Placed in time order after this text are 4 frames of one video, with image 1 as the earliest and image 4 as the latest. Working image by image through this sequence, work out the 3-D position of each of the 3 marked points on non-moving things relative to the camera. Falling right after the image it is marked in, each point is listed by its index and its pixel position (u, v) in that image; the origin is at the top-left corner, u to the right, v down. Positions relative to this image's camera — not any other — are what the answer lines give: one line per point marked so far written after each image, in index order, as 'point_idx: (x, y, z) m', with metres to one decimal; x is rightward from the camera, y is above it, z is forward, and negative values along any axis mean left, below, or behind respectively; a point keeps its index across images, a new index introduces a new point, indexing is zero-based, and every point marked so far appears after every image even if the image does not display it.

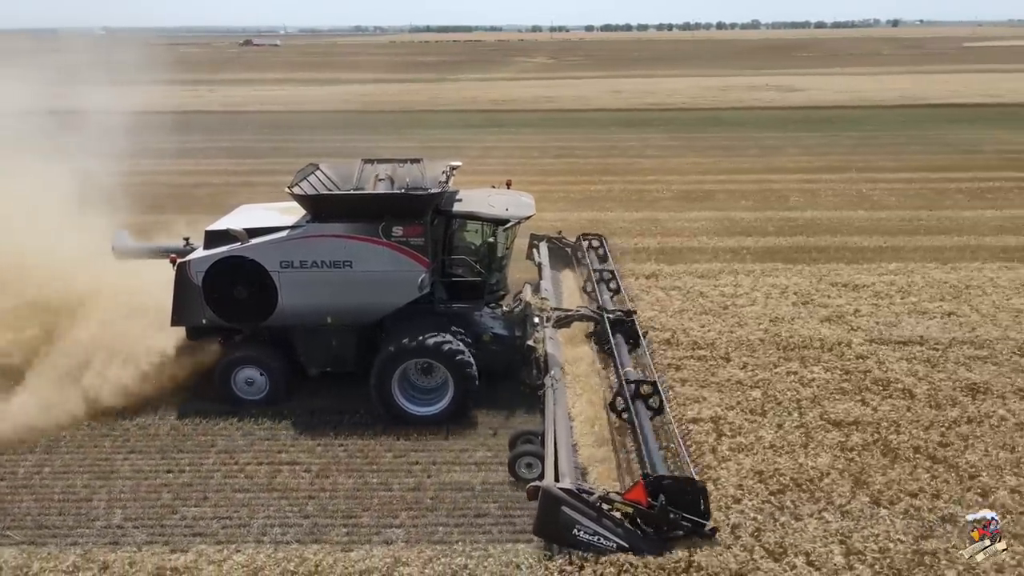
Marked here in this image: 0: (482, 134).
0: (-1.0, +4.2, +19.9) m
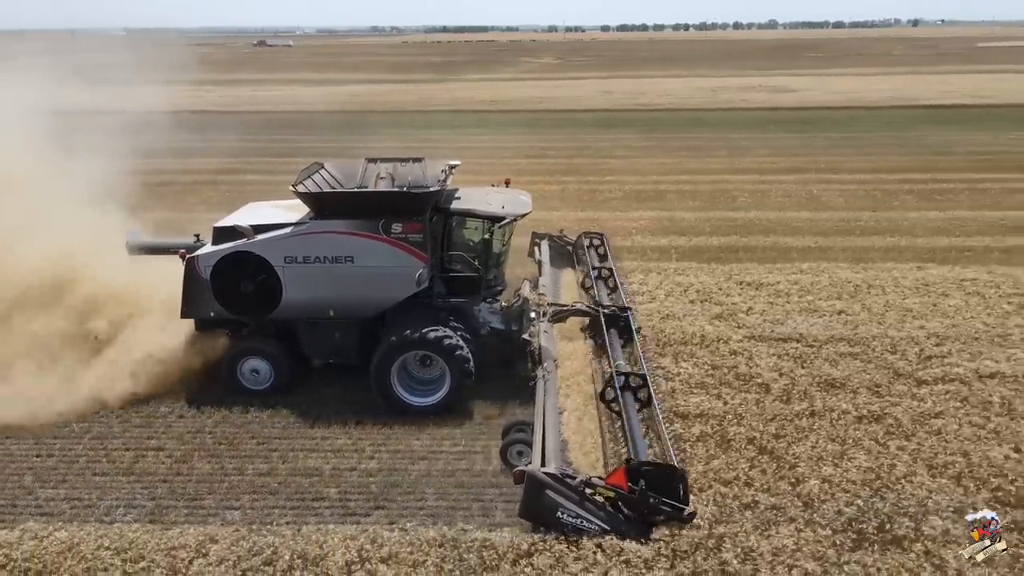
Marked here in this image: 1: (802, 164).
0: (-1.5, +4.2, +20.1) m
1: (+5.4, +2.4, +14.0) m
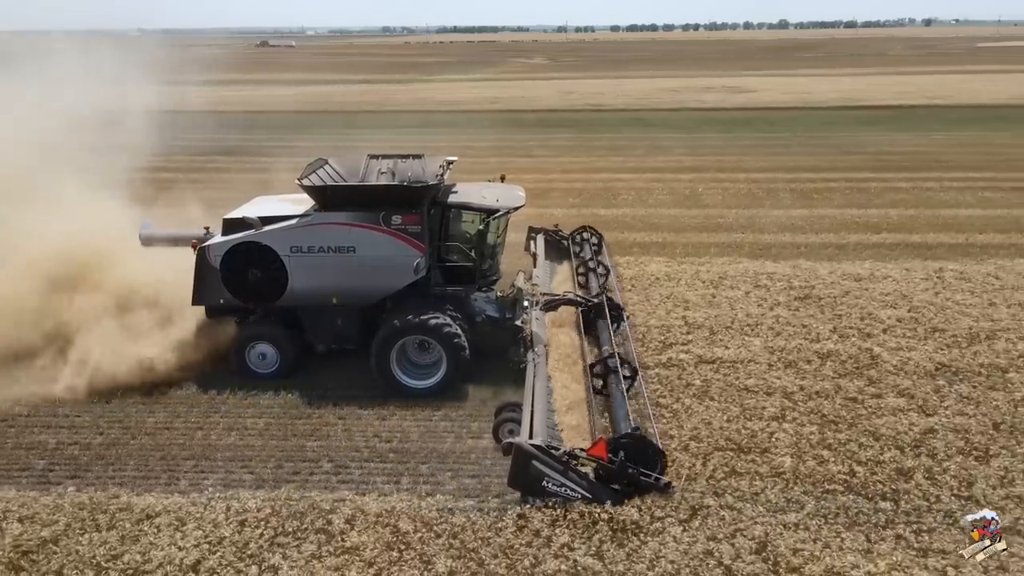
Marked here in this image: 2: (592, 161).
0: (-3.0, +4.3, +20.4) m
1: (+3.8, +2.4, +14.2) m
2: (+1.7, +2.5, +14.8) m
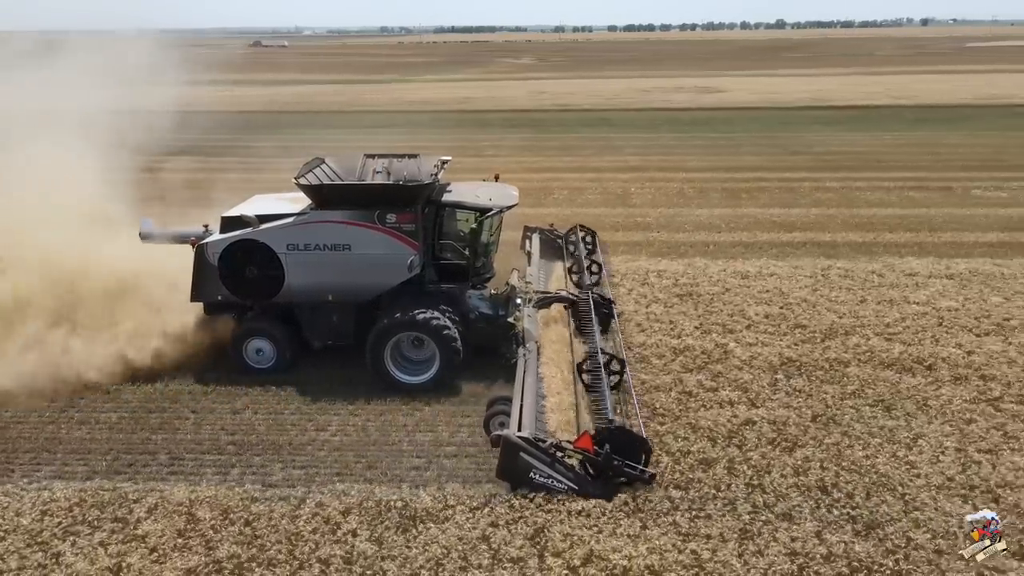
0: (-4.0, +4.3, +20.5) m
1: (+2.8, +2.4, +14.4) m
2: (+0.7, +2.6, +14.9) m
